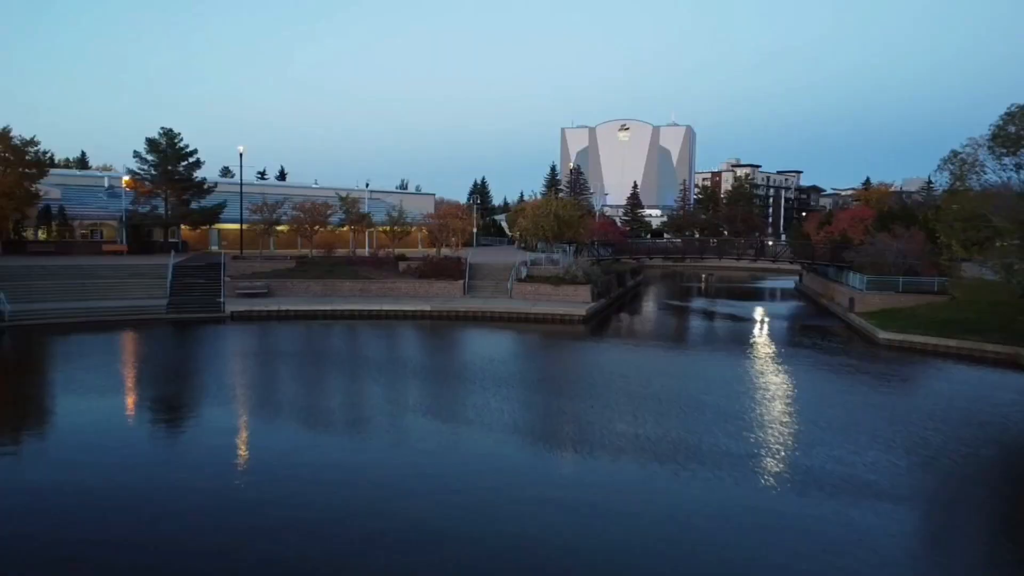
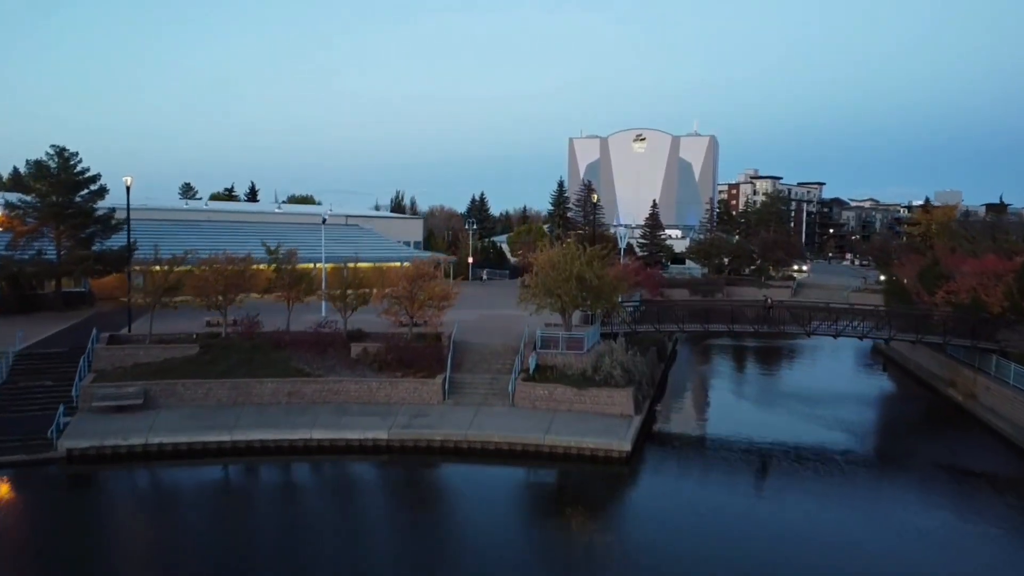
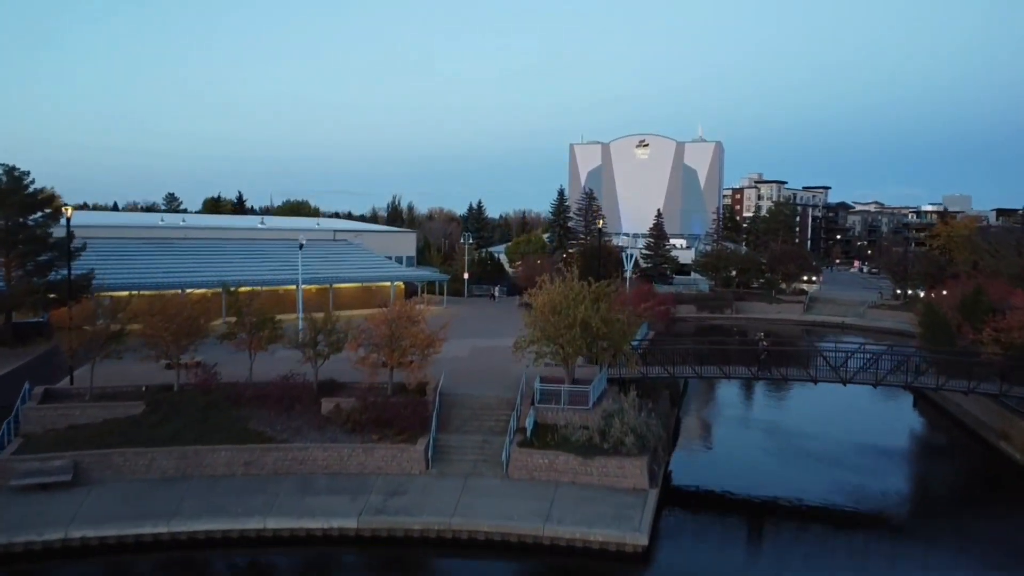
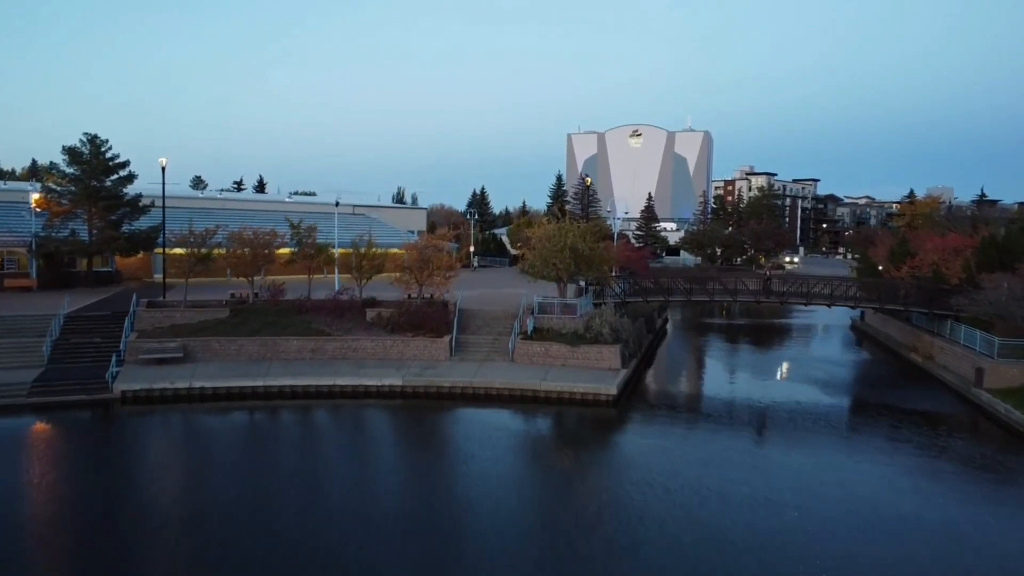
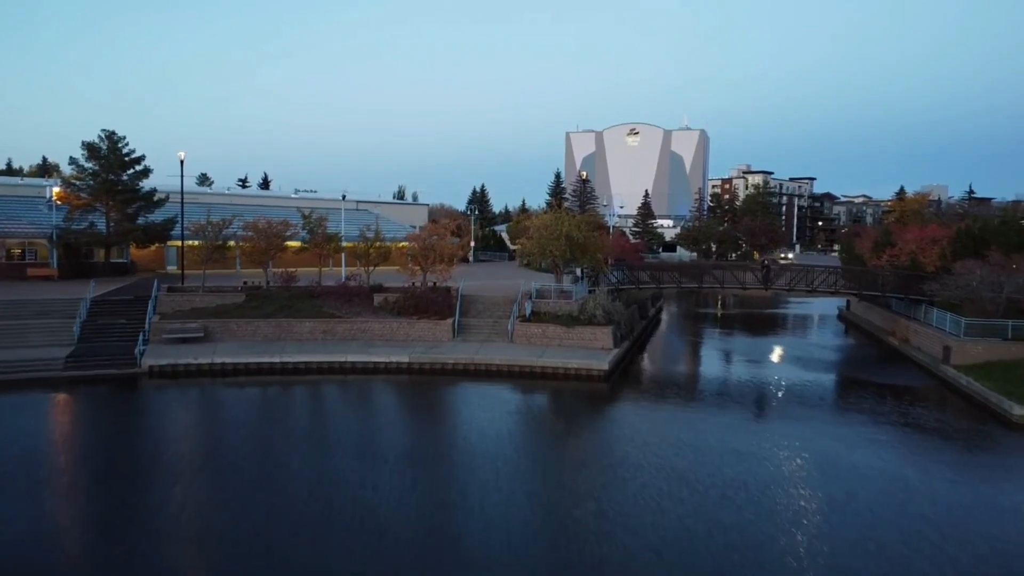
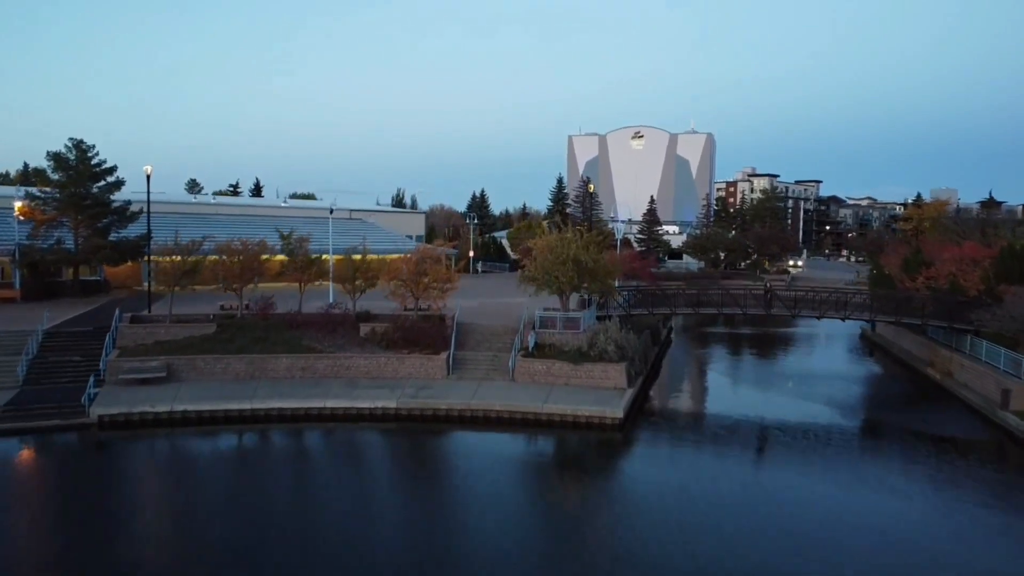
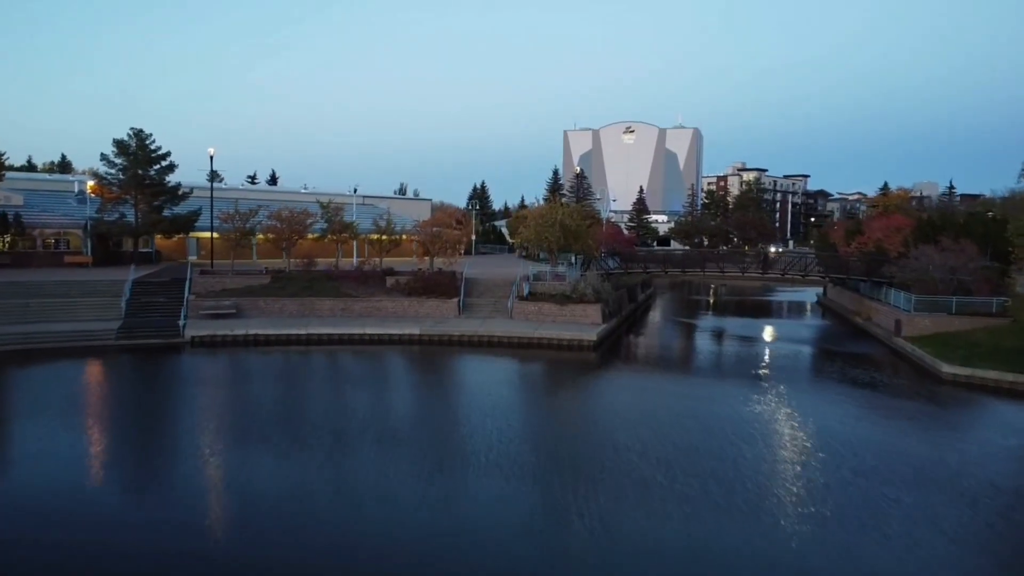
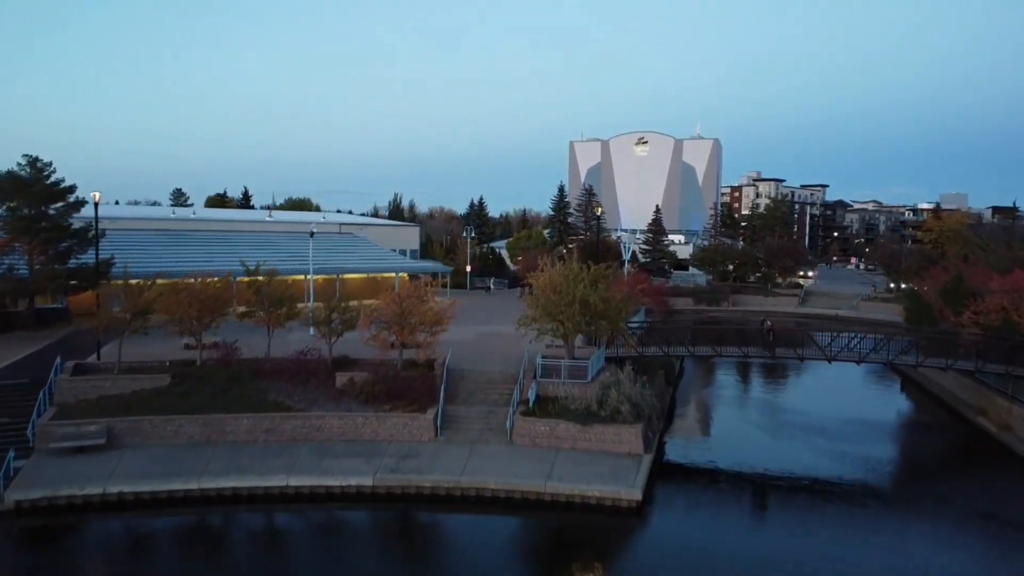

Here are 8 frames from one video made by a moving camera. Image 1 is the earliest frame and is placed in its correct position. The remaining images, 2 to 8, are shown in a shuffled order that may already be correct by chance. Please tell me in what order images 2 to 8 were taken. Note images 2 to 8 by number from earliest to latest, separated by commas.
7, 5, 4, 6, 2, 8, 3
